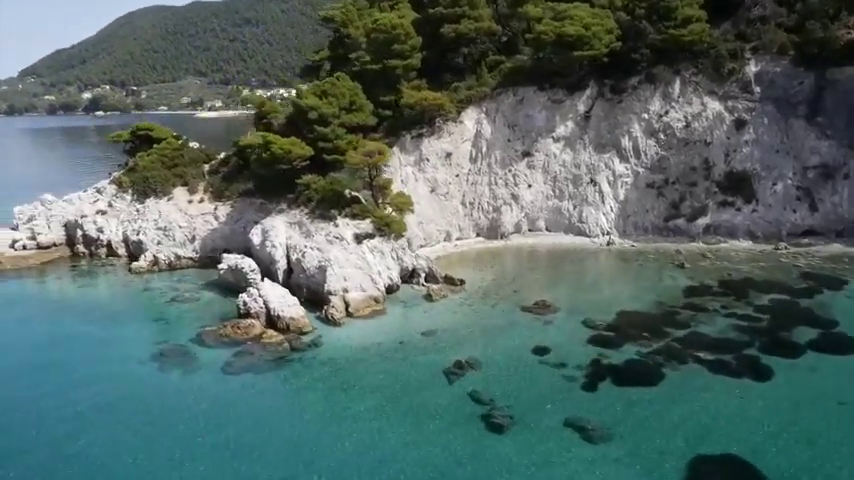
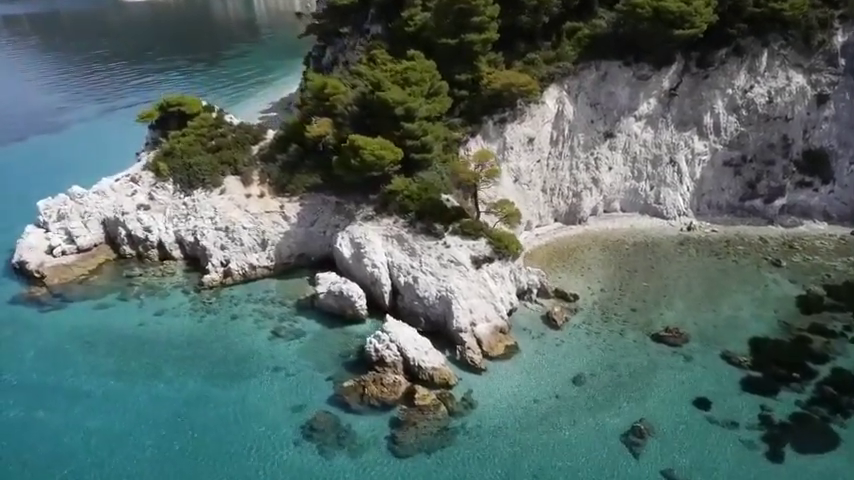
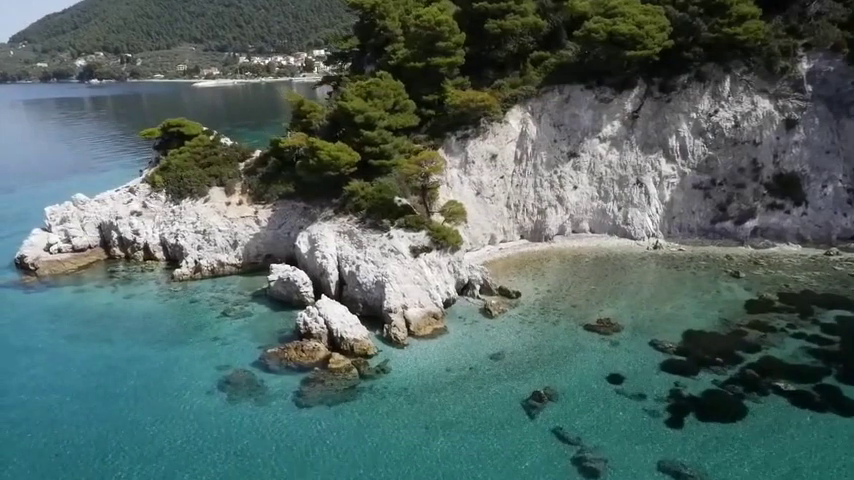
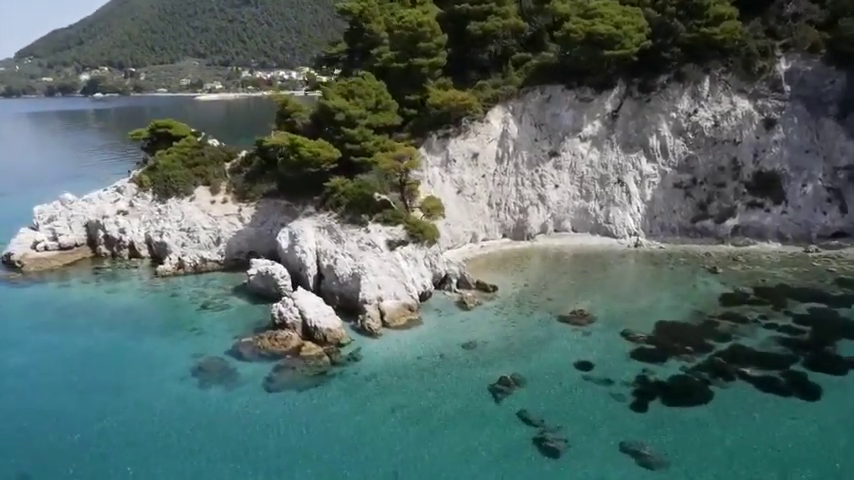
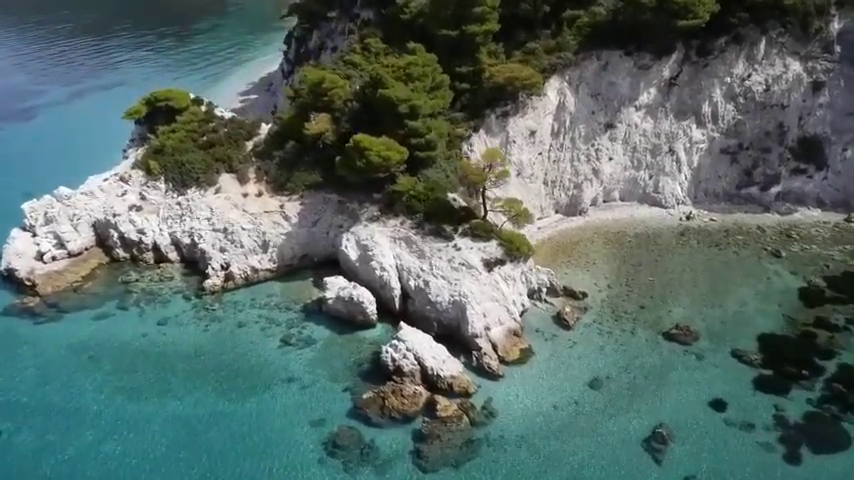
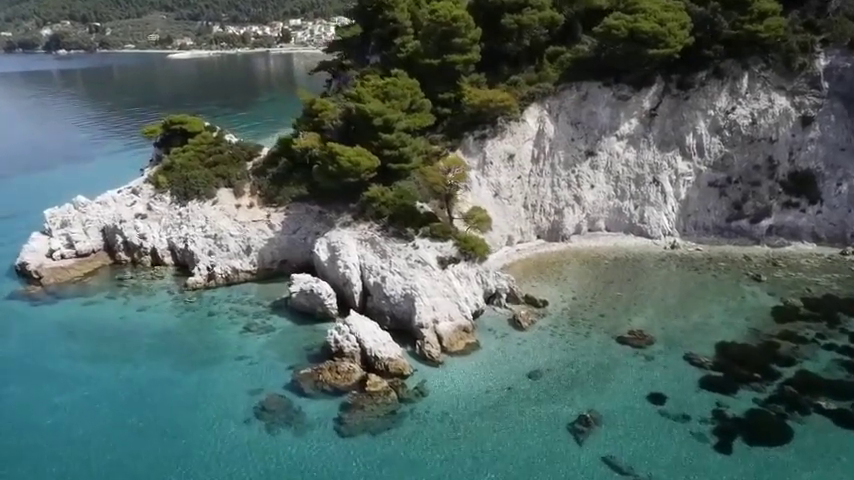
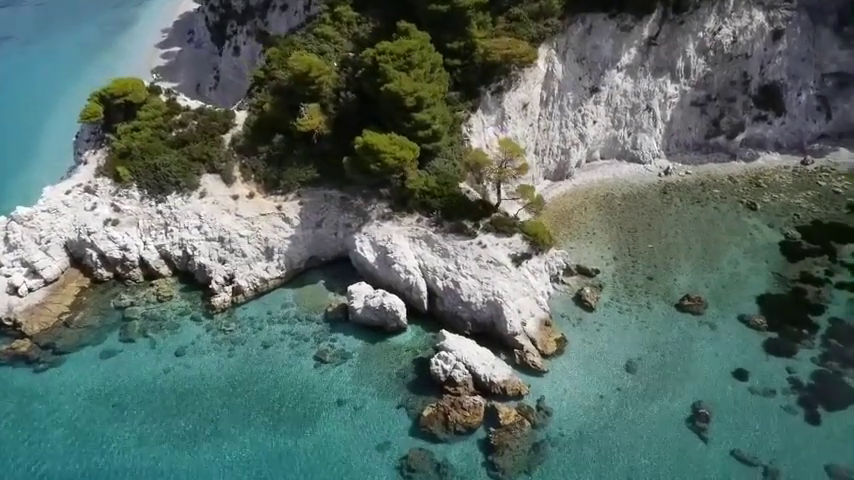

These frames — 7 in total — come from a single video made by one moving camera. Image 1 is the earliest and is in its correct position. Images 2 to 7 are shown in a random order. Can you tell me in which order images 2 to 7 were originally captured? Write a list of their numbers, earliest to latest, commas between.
4, 3, 6, 2, 5, 7
